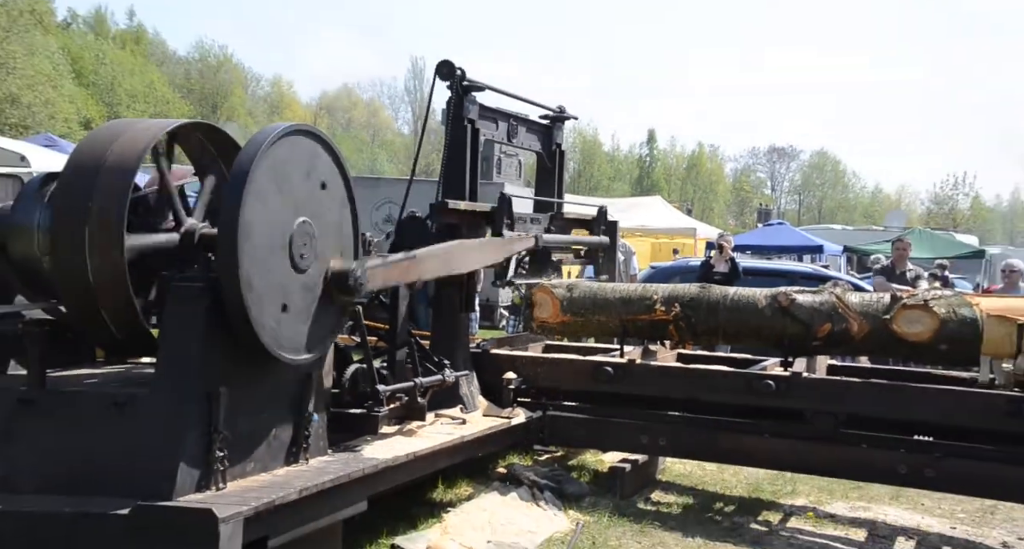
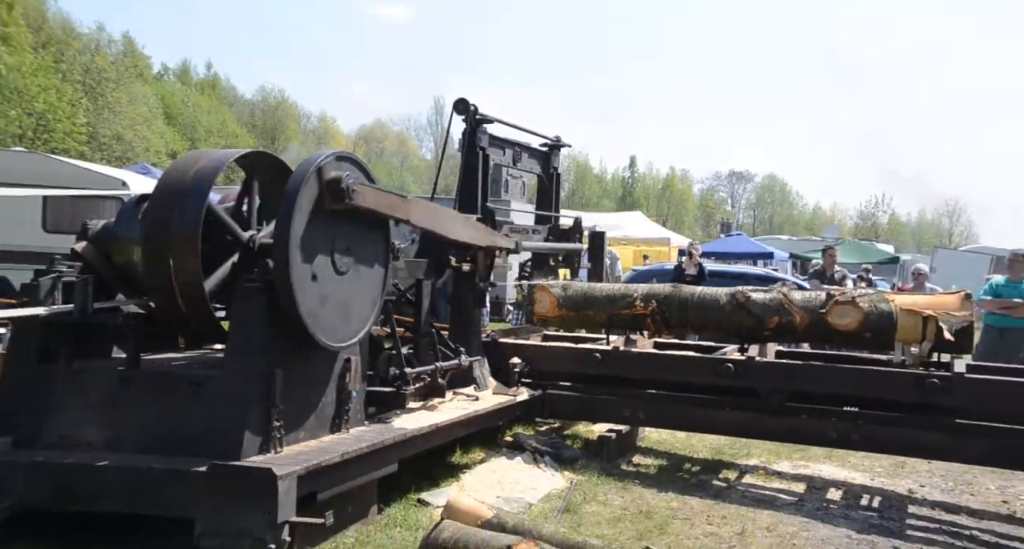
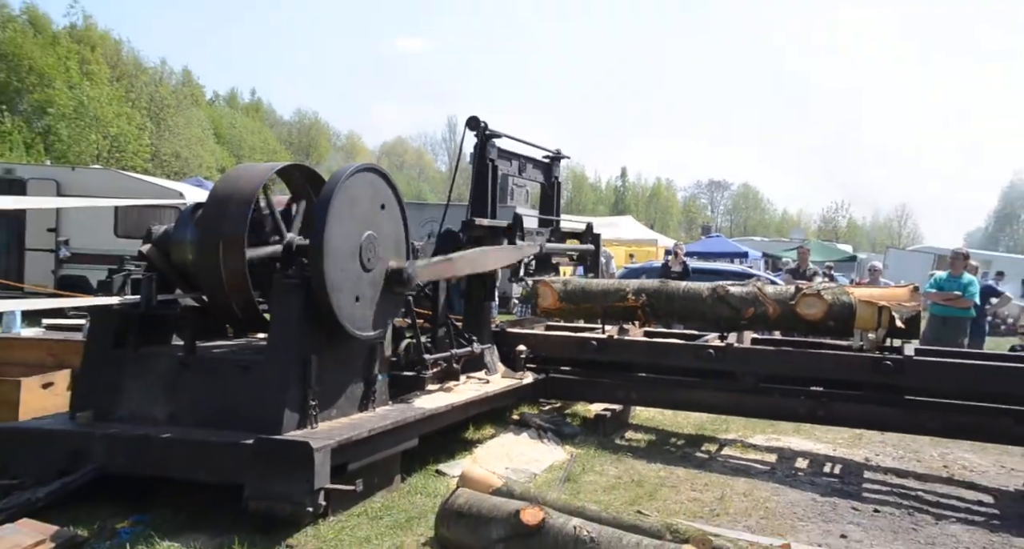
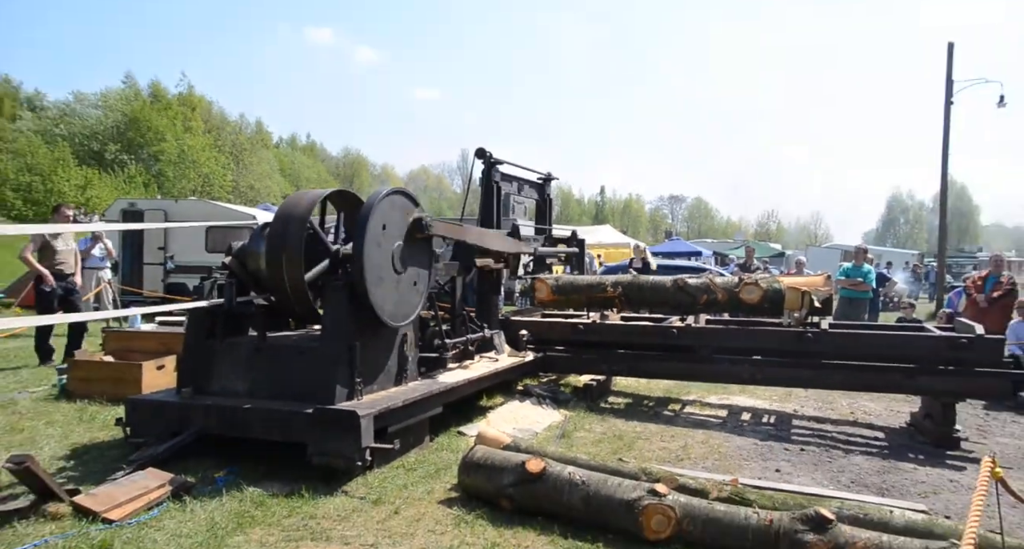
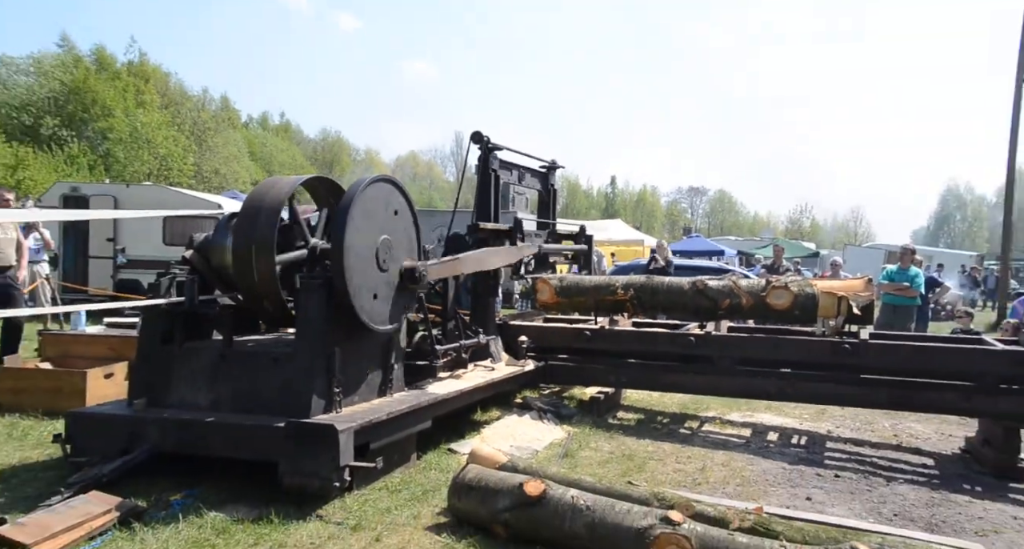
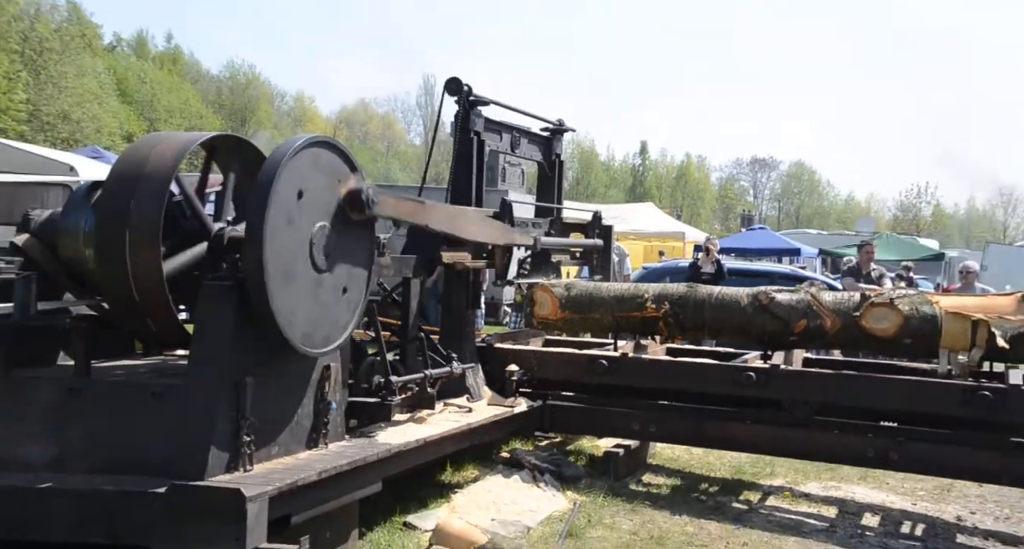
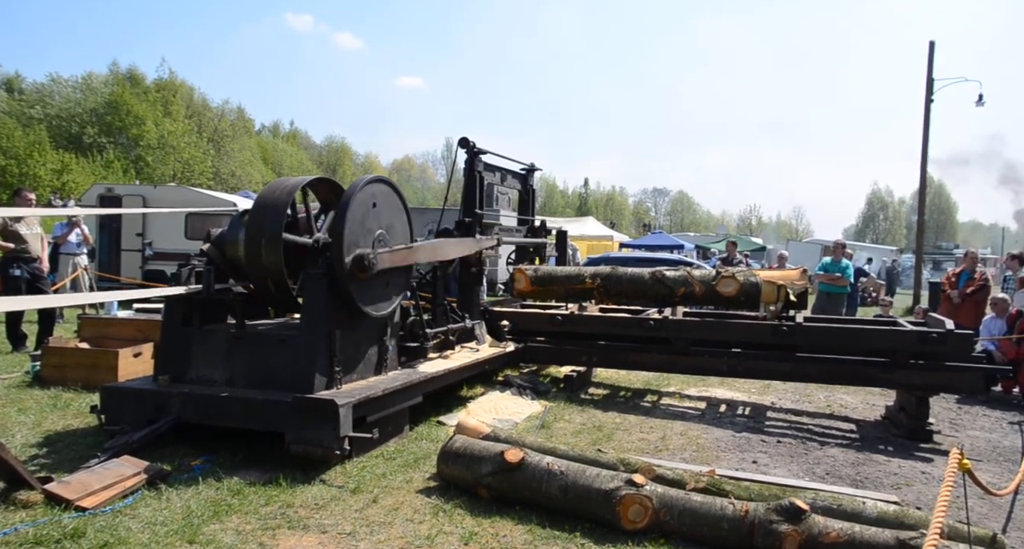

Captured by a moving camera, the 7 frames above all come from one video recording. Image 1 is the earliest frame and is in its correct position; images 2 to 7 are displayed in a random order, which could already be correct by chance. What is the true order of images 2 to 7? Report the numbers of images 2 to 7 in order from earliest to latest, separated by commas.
6, 2, 3, 5, 4, 7
